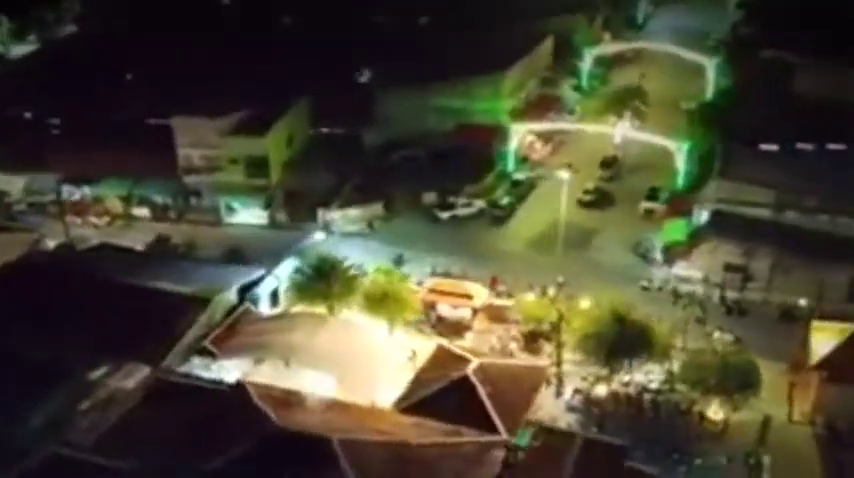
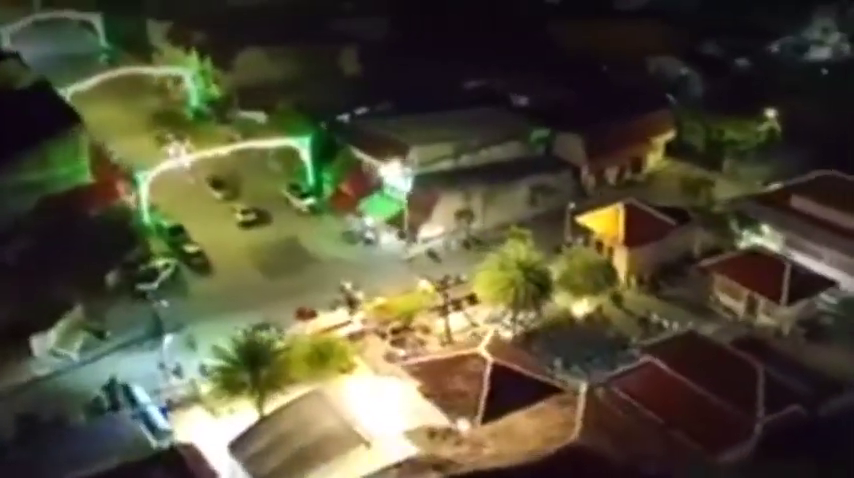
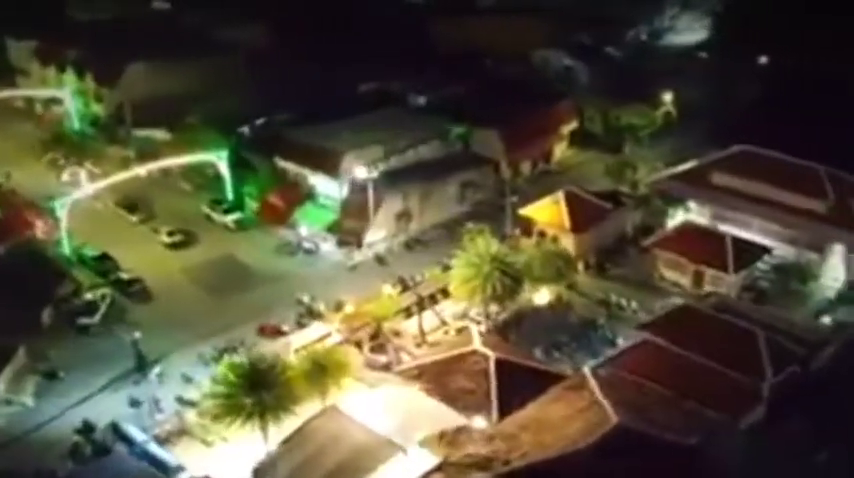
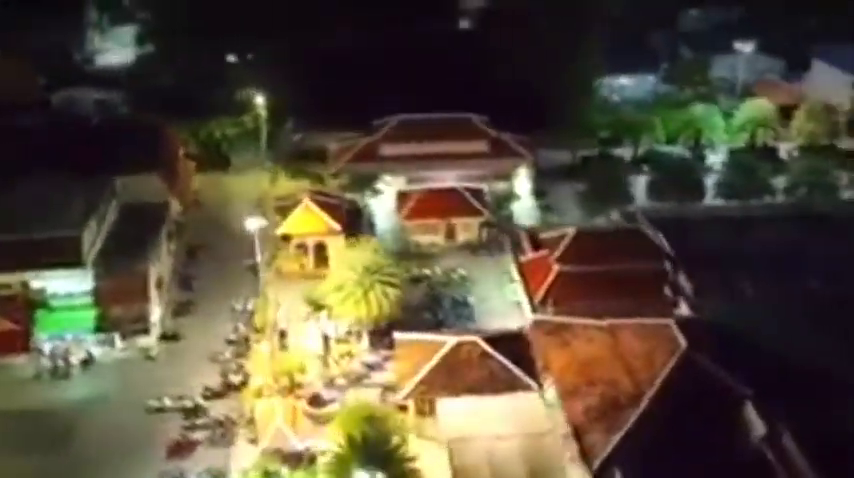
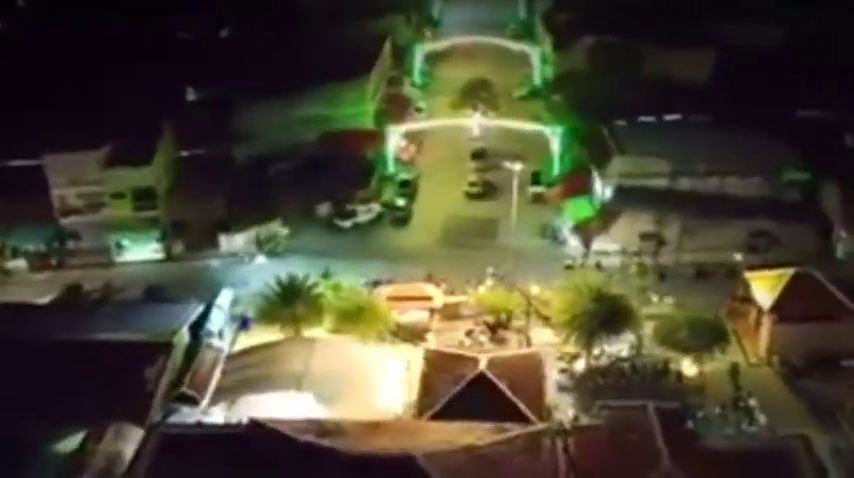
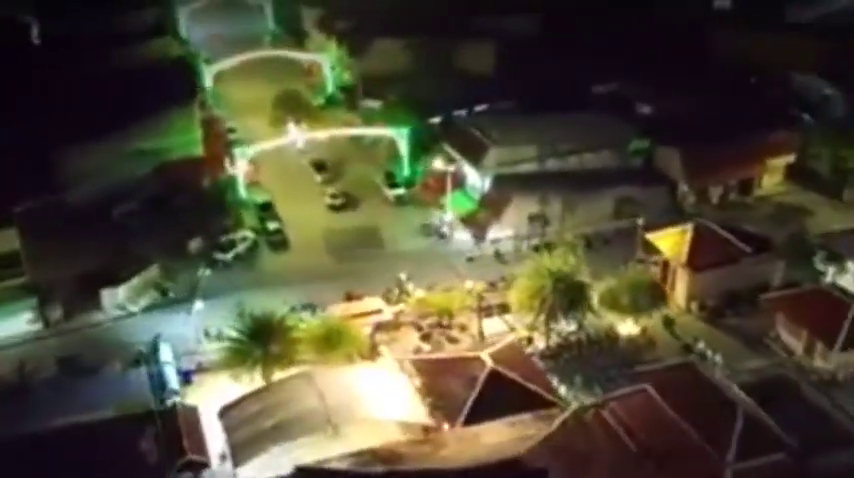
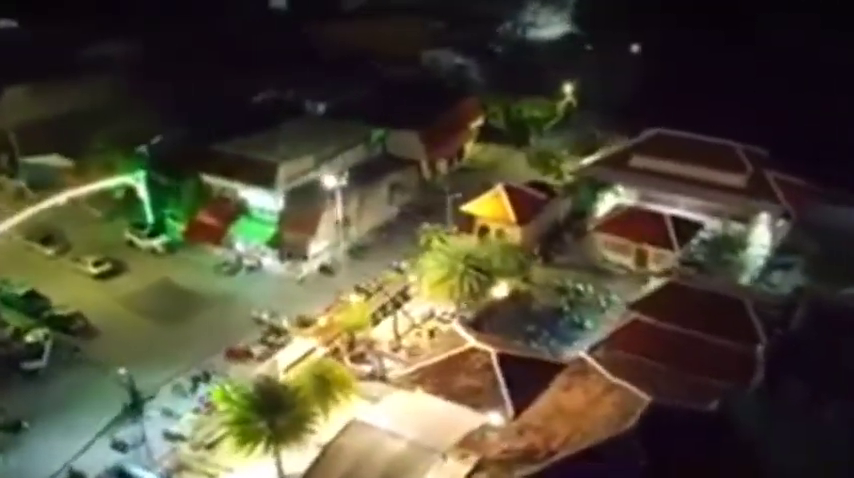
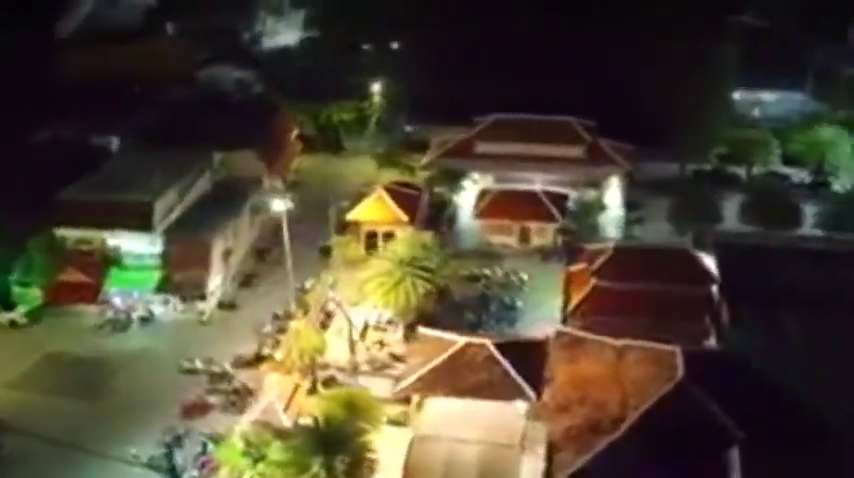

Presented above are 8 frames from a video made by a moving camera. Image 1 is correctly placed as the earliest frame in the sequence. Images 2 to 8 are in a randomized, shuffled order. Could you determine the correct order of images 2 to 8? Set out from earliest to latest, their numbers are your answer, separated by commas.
5, 6, 2, 3, 7, 8, 4
